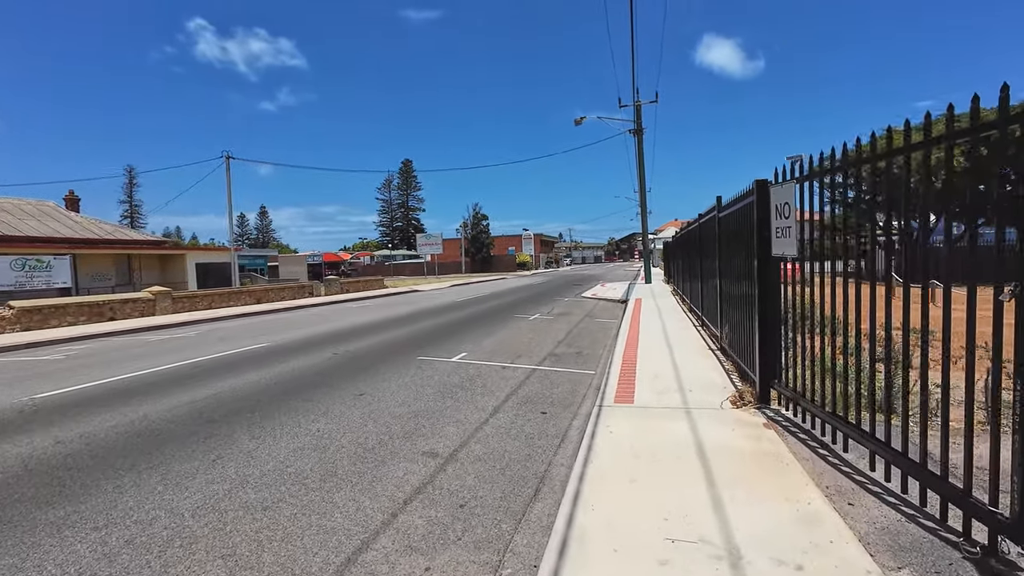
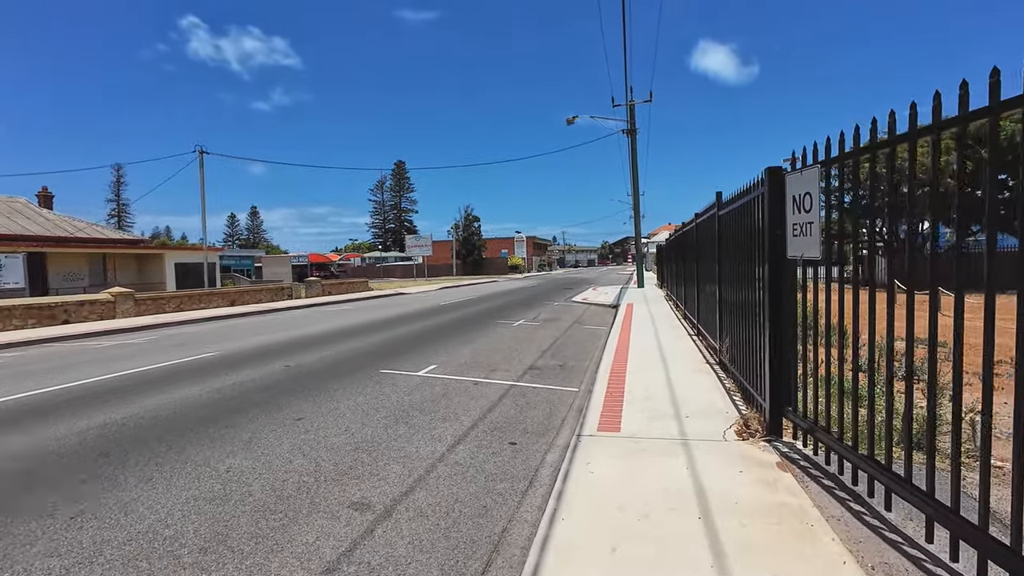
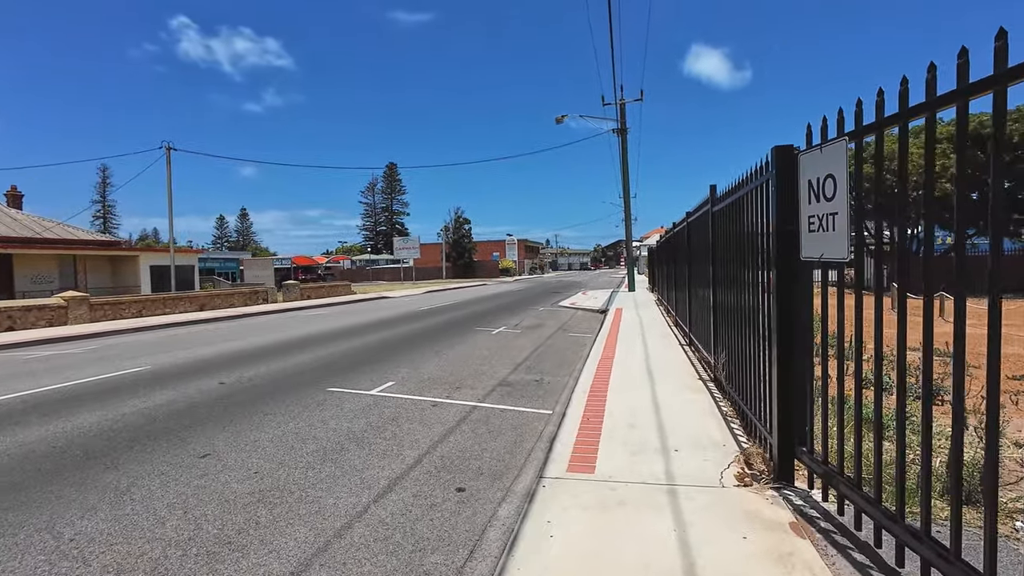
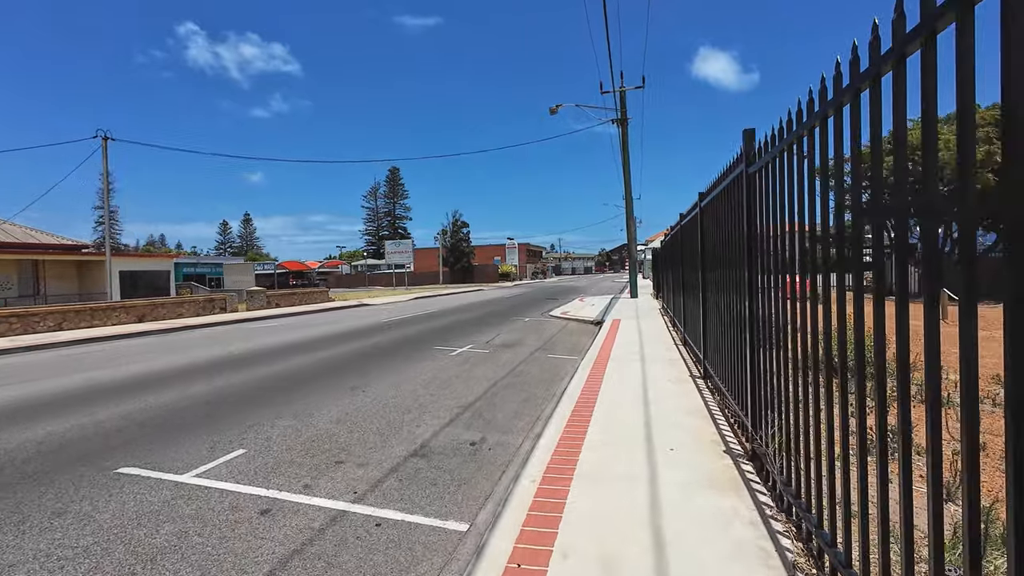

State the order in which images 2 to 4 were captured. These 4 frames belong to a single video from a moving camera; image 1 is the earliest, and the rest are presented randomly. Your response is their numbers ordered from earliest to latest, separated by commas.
2, 3, 4
